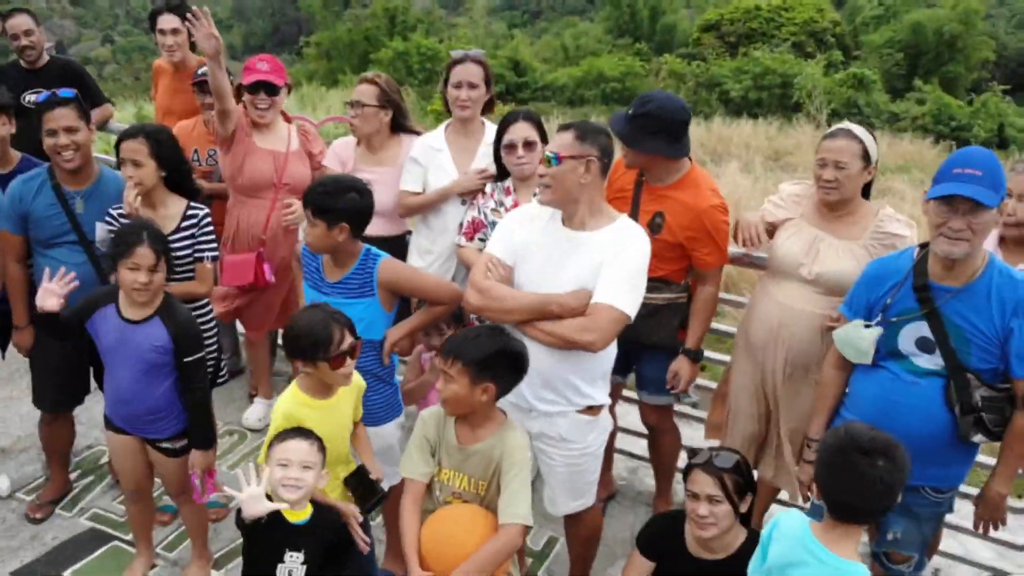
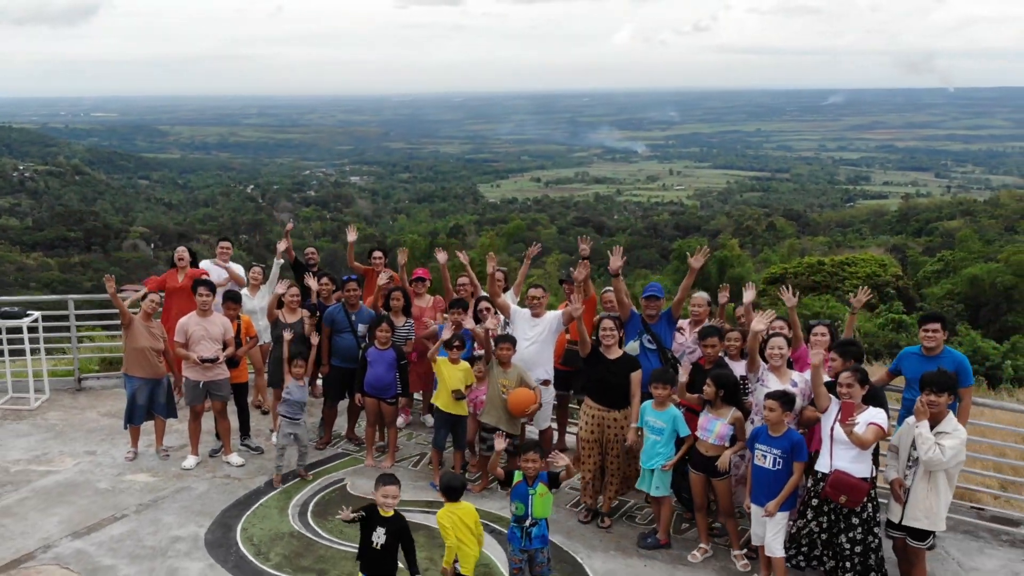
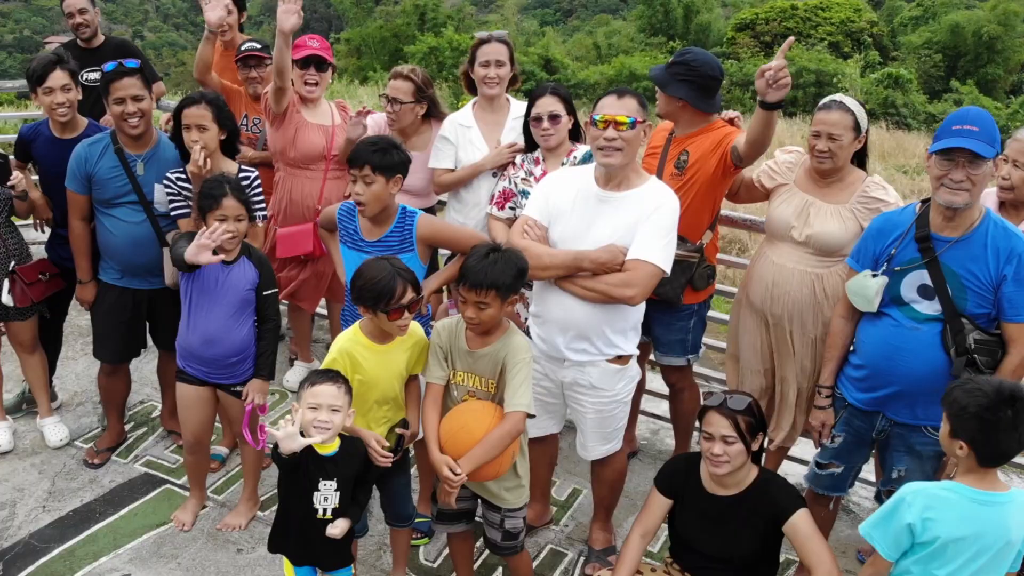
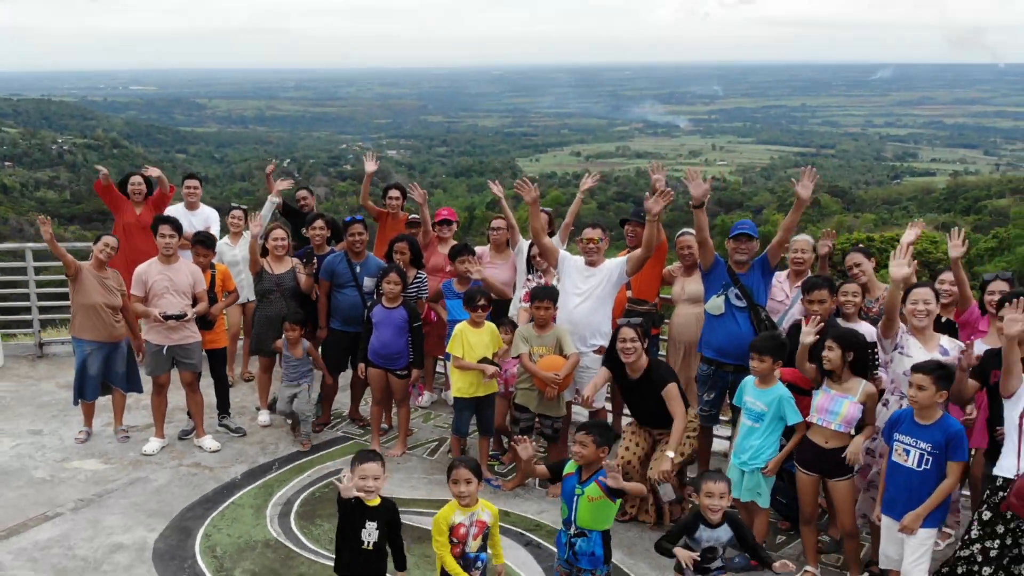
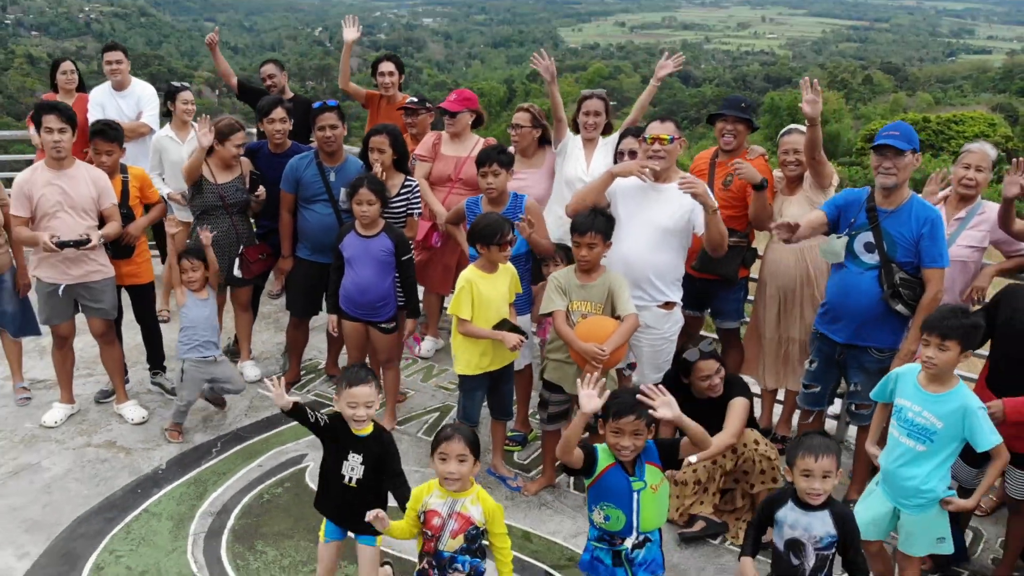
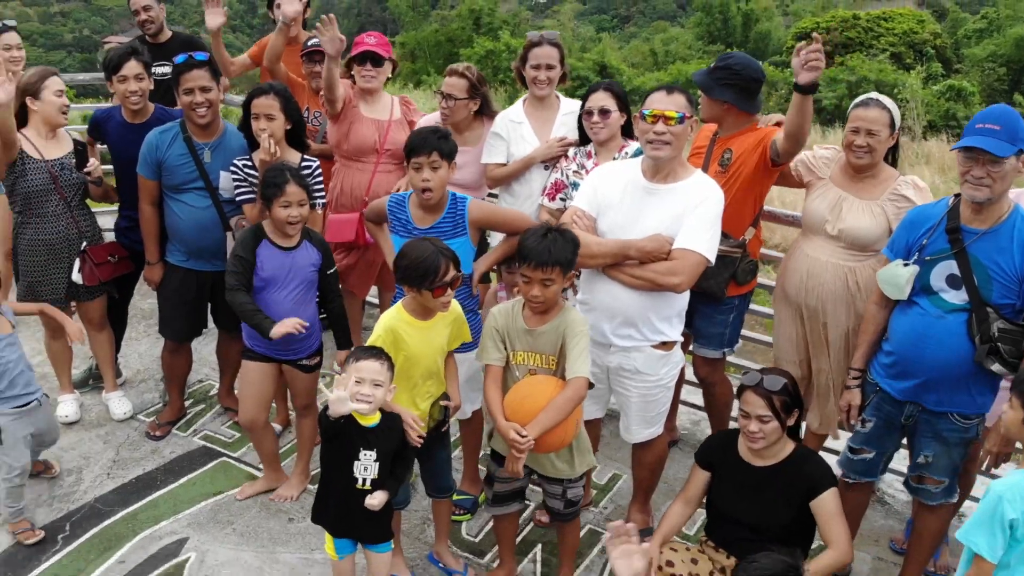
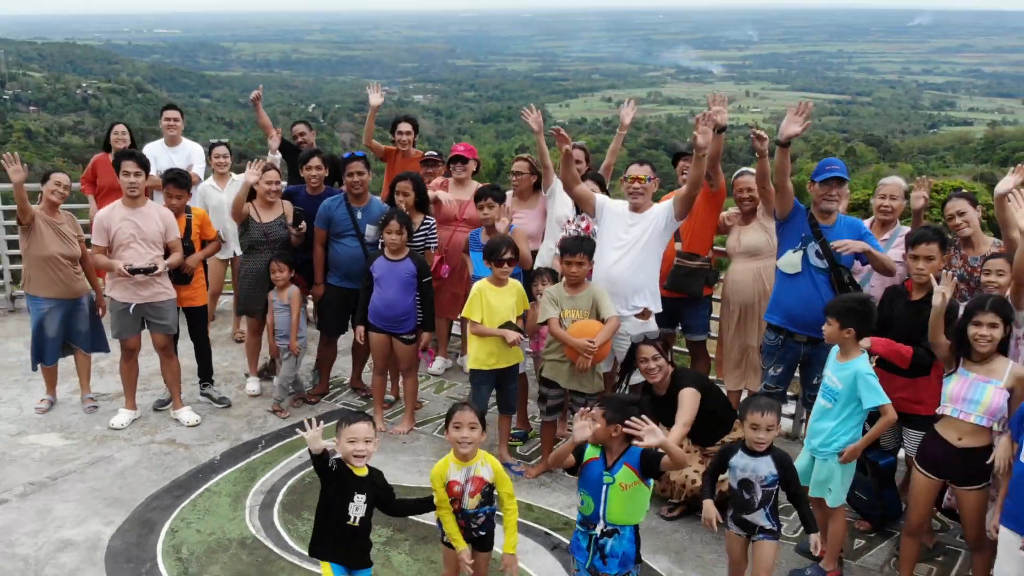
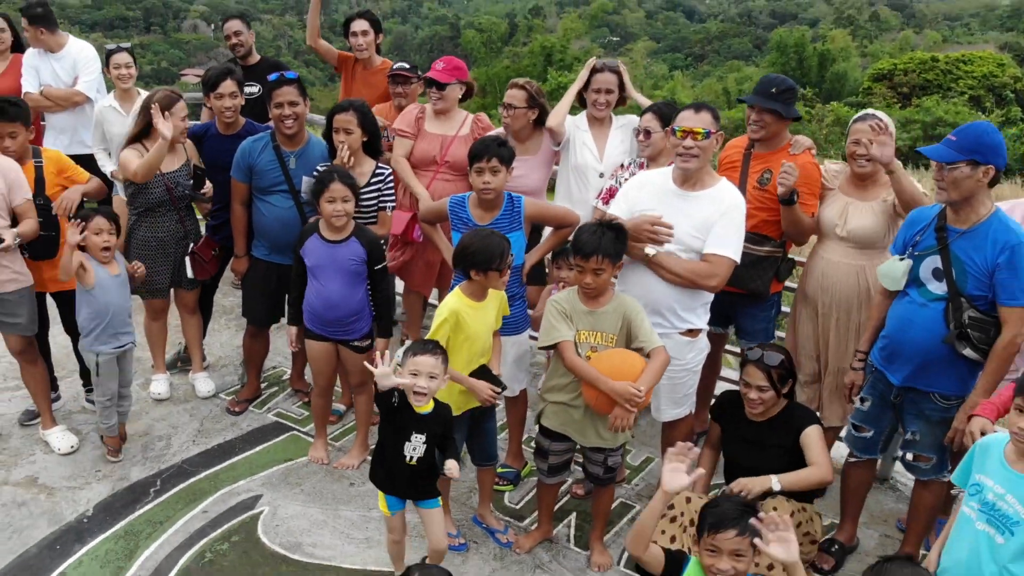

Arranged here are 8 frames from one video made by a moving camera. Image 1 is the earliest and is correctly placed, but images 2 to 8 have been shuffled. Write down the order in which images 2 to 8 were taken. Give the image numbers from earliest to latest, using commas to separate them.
3, 6, 8, 5, 7, 4, 2
